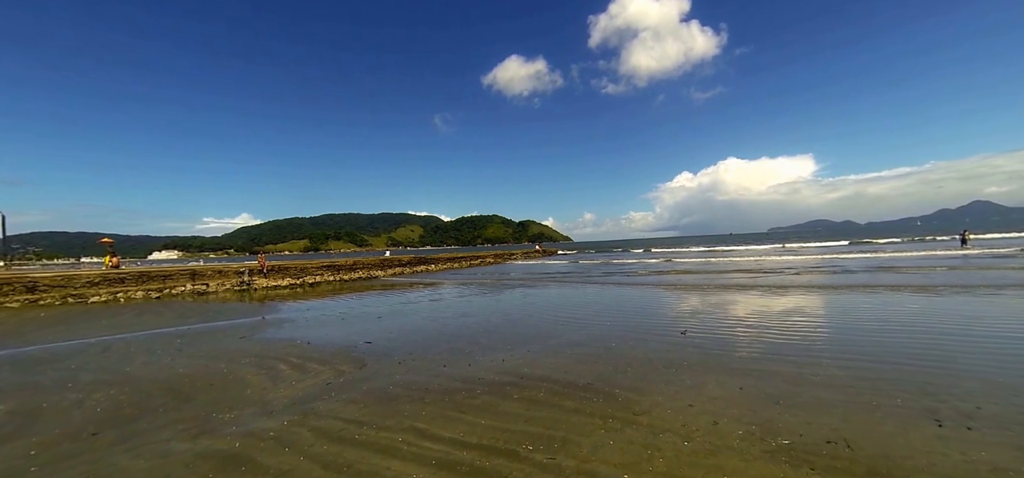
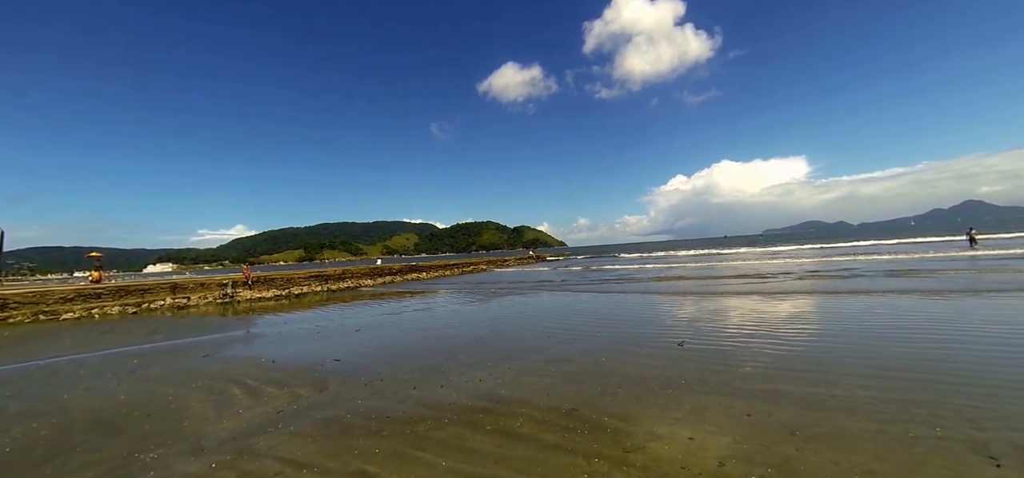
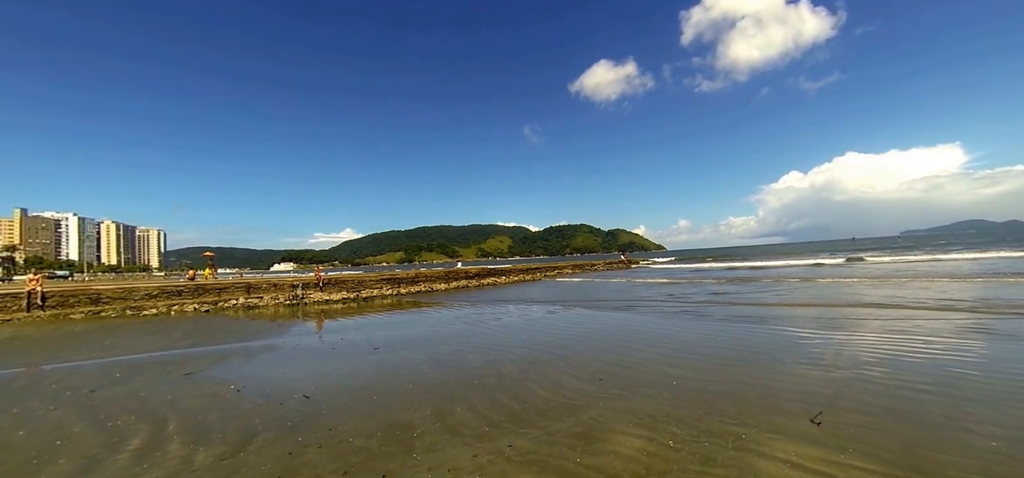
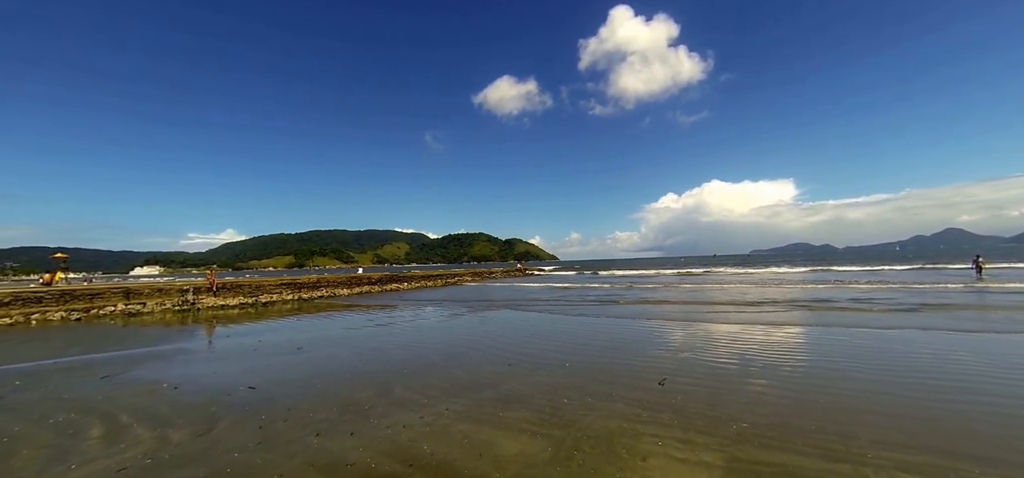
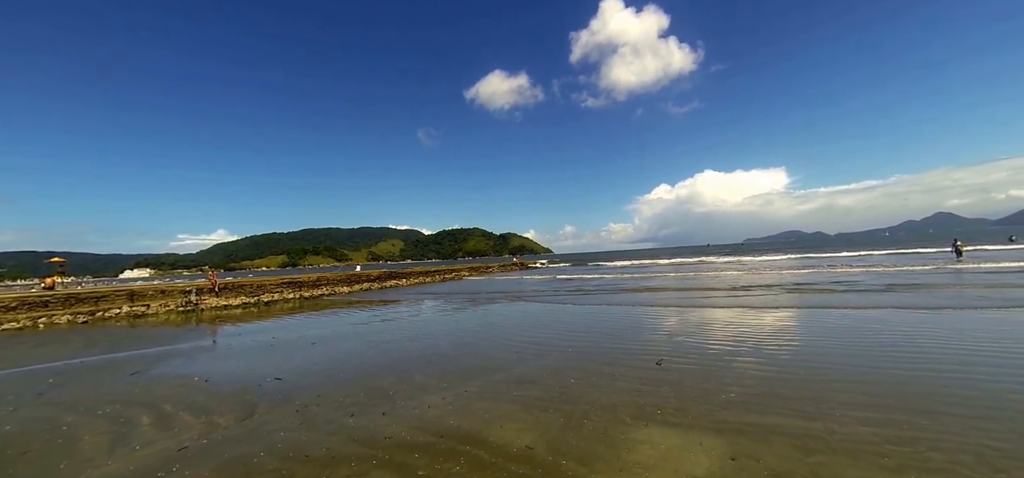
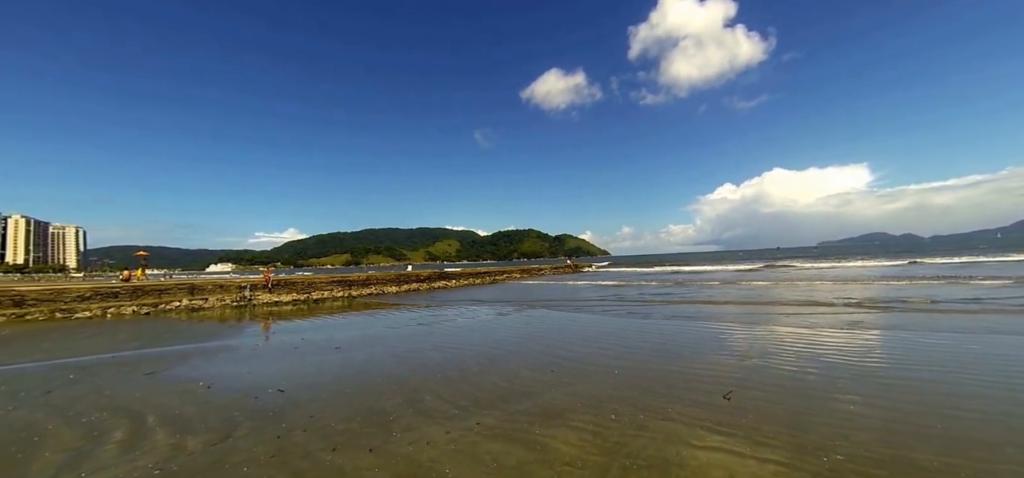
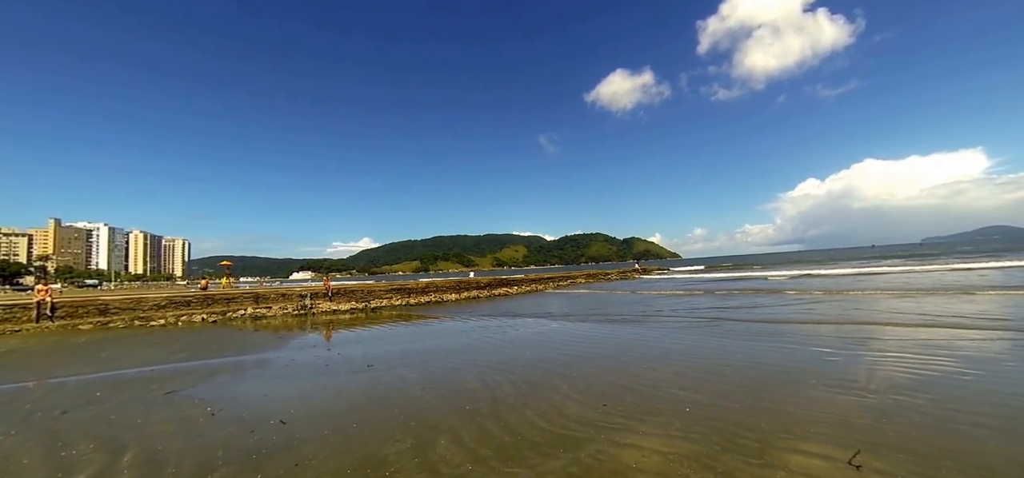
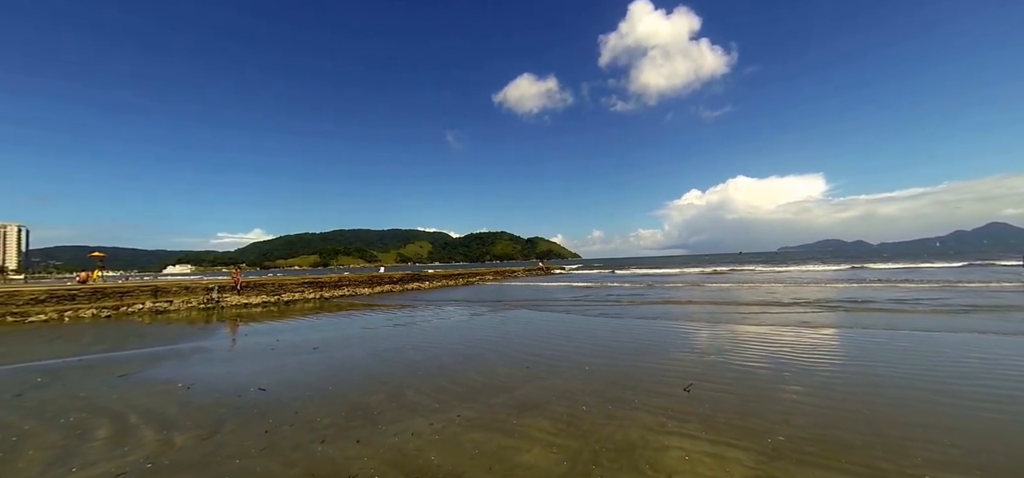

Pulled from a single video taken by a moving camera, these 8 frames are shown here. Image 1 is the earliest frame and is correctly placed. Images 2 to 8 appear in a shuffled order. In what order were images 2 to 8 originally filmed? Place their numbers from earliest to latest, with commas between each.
2, 5, 4, 8, 6, 3, 7
